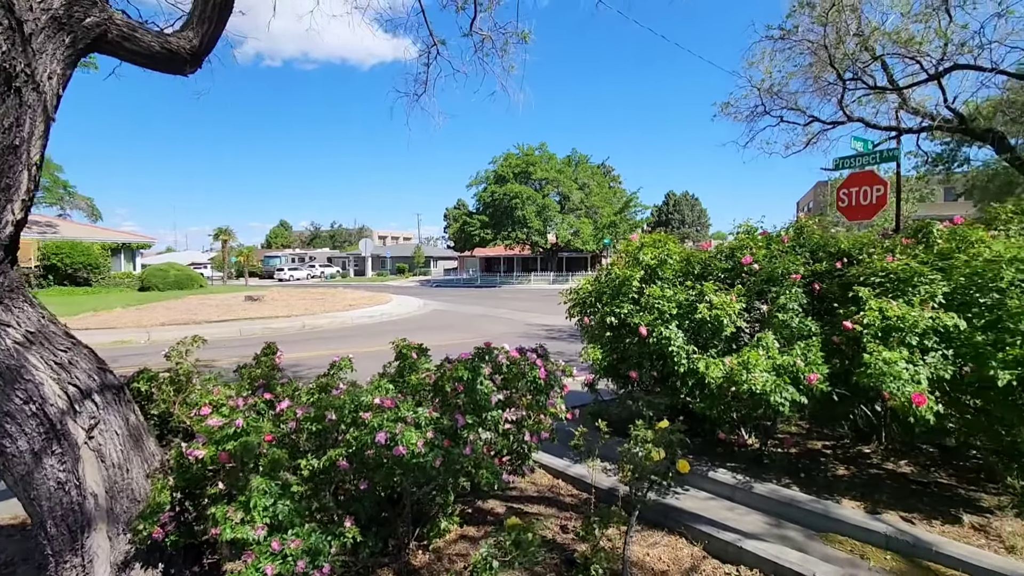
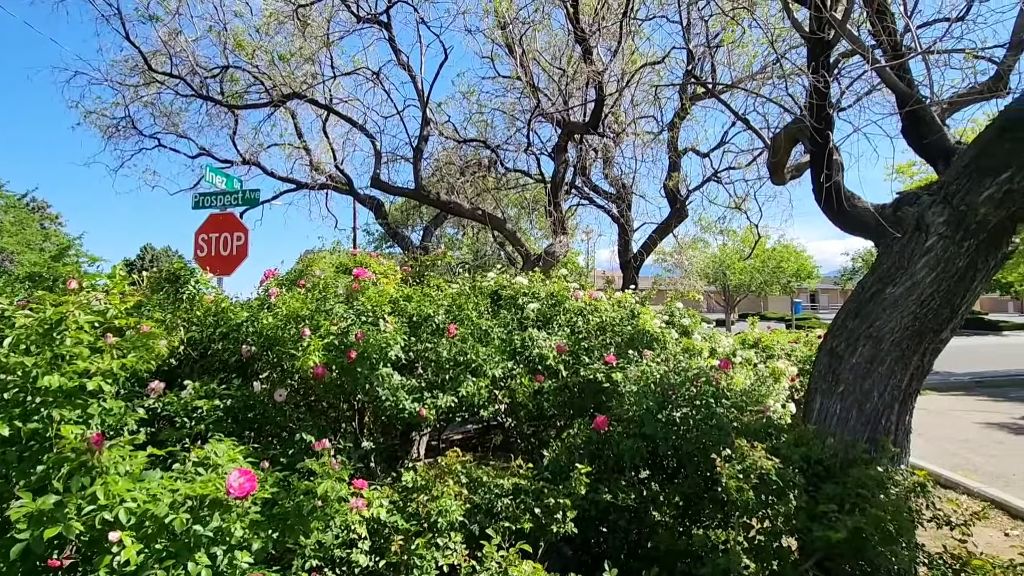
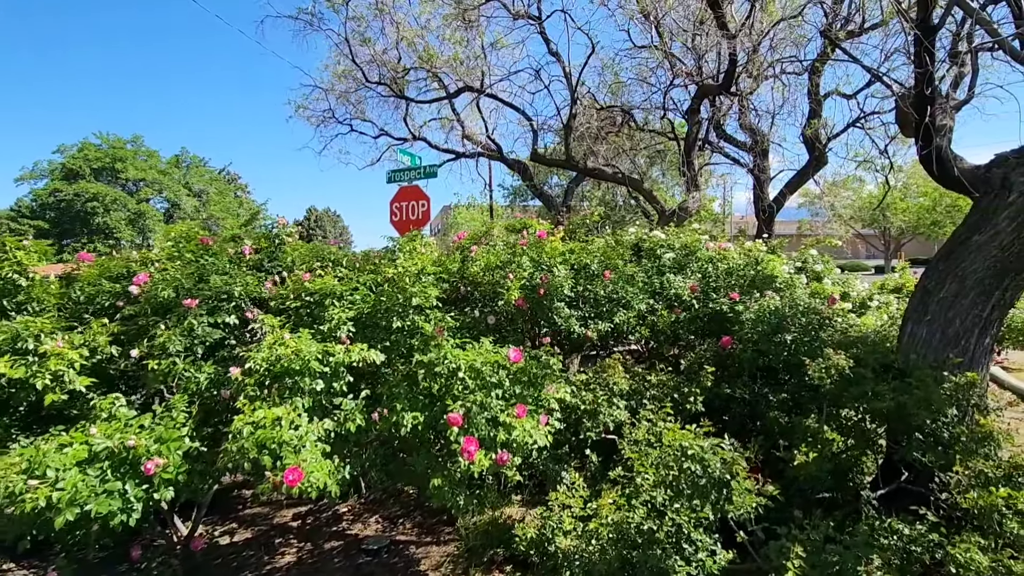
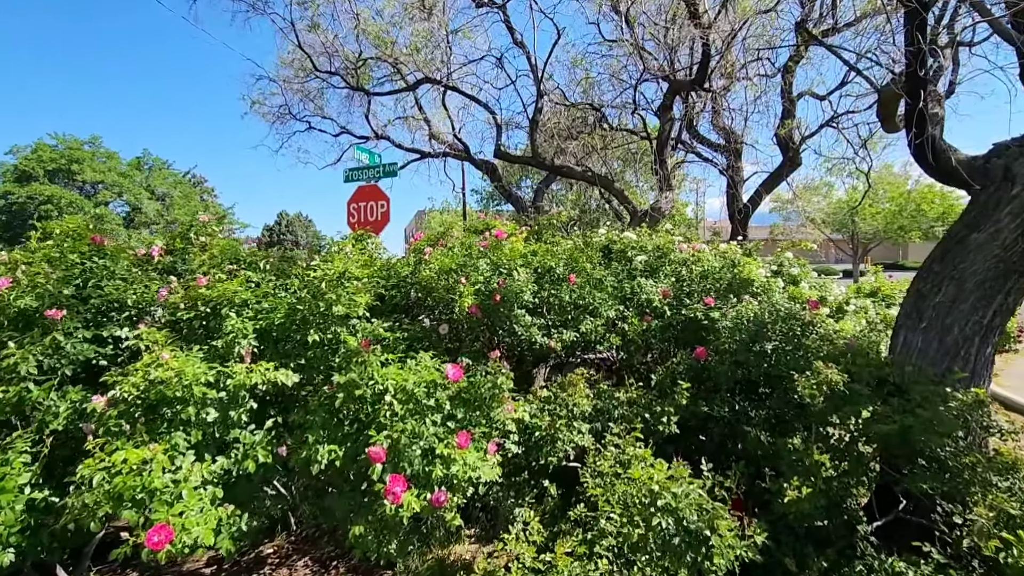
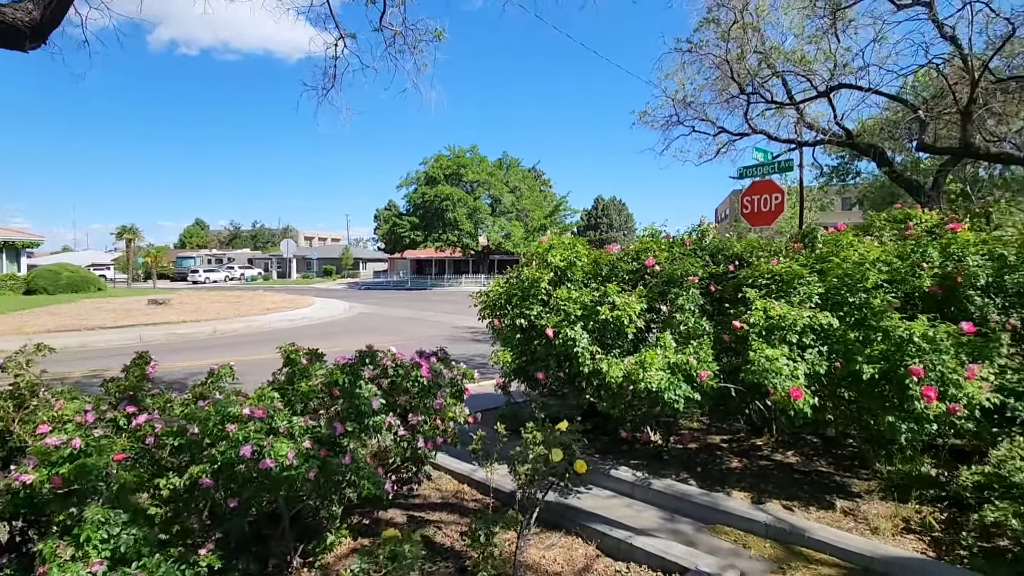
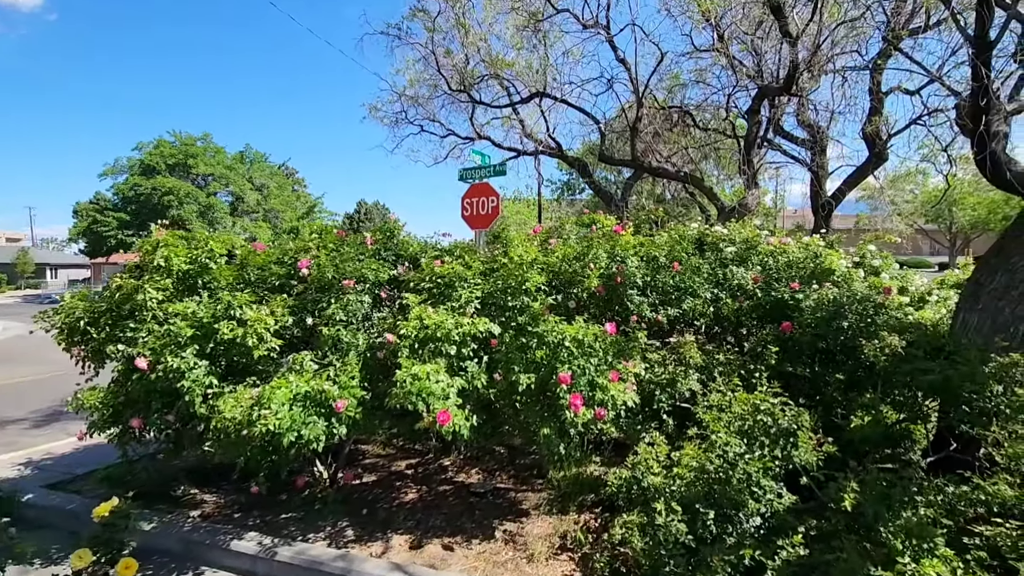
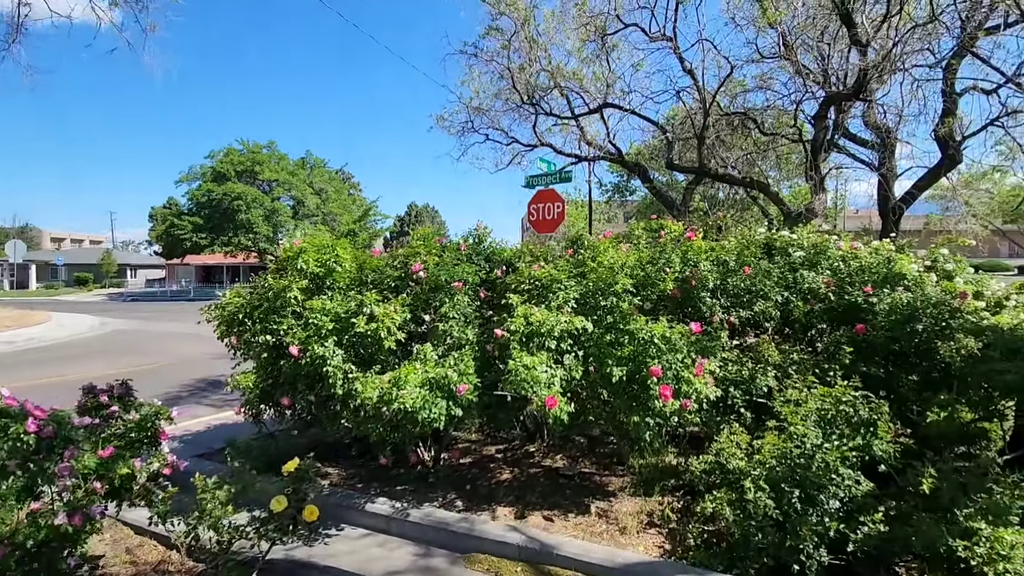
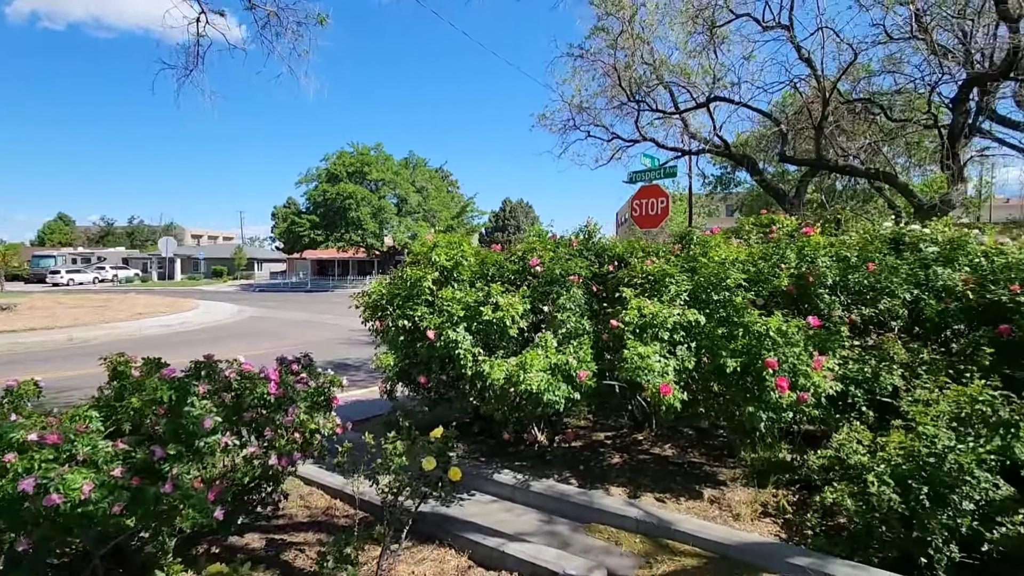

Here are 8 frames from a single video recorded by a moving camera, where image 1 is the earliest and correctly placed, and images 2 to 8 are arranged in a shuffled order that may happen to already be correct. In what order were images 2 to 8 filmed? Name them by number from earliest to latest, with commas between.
5, 8, 7, 6, 3, 4, 2
